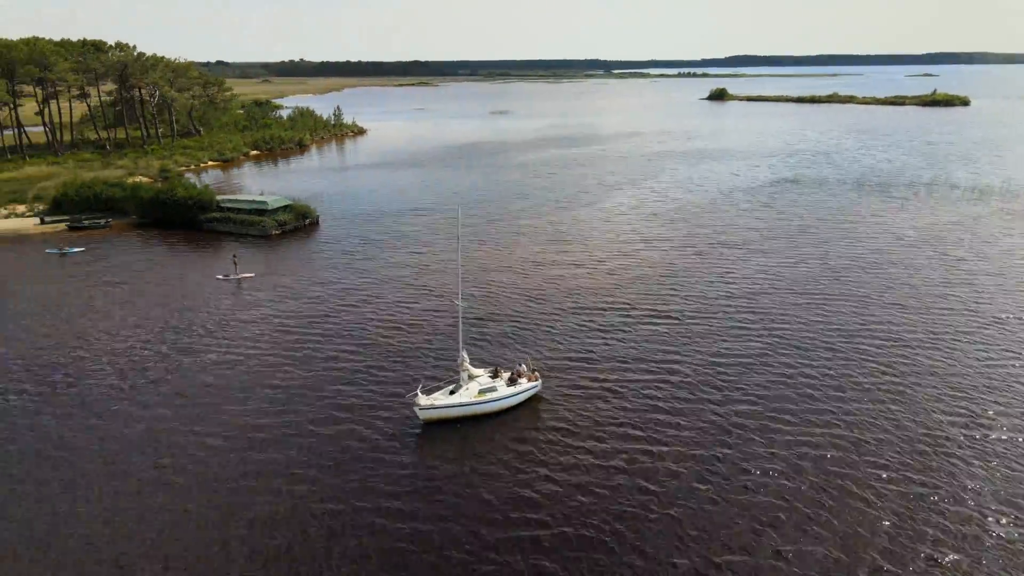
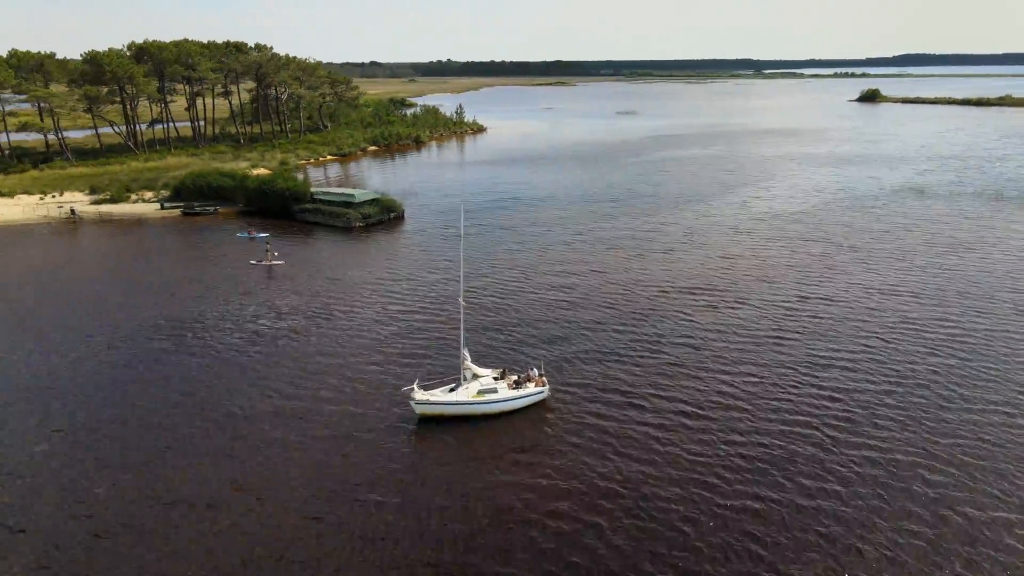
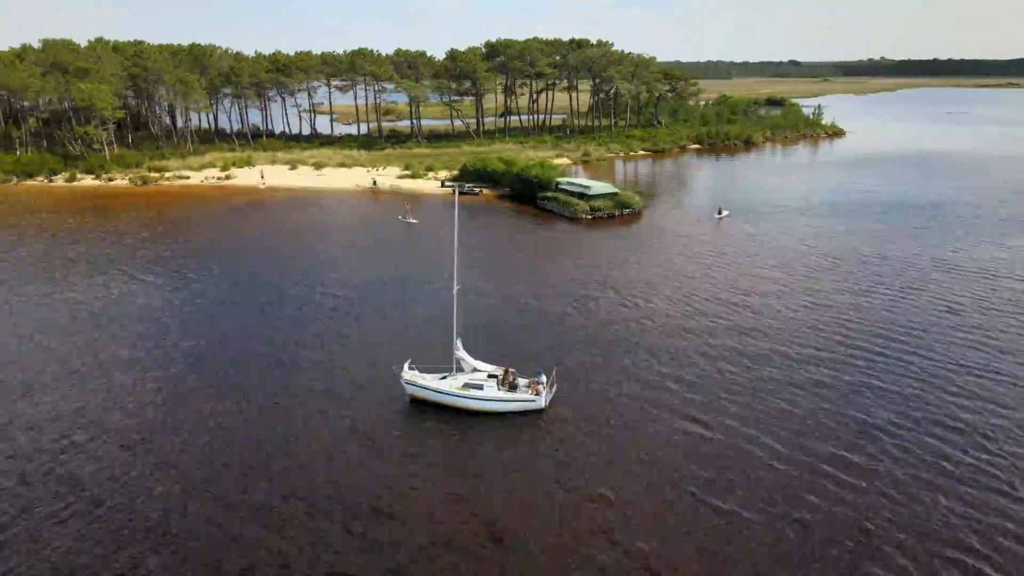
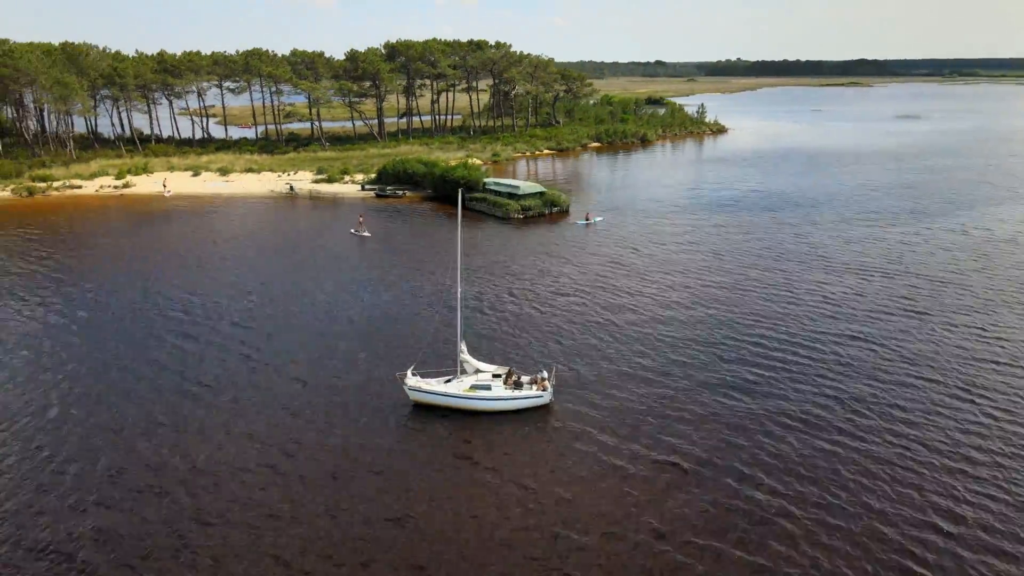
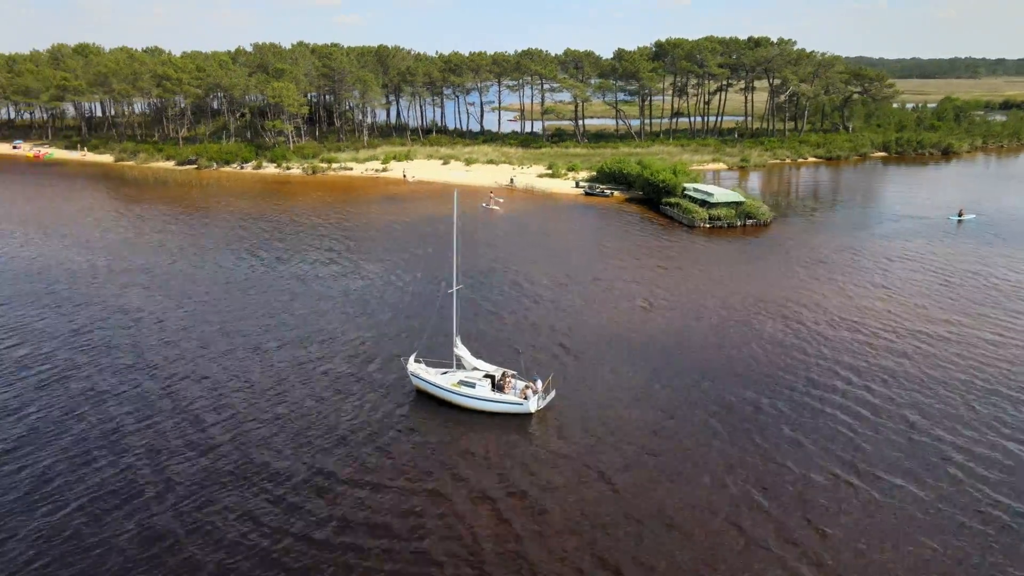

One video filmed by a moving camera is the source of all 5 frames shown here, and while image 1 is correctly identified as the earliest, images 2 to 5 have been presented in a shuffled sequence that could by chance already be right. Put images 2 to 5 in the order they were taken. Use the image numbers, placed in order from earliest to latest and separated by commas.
2, 4, 3, 5
